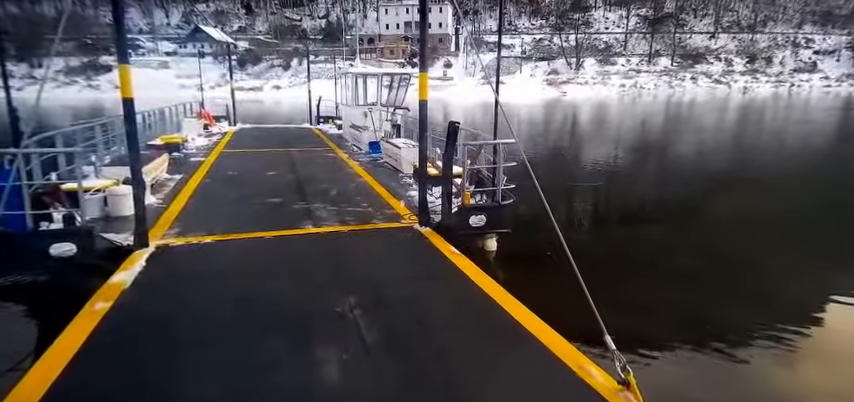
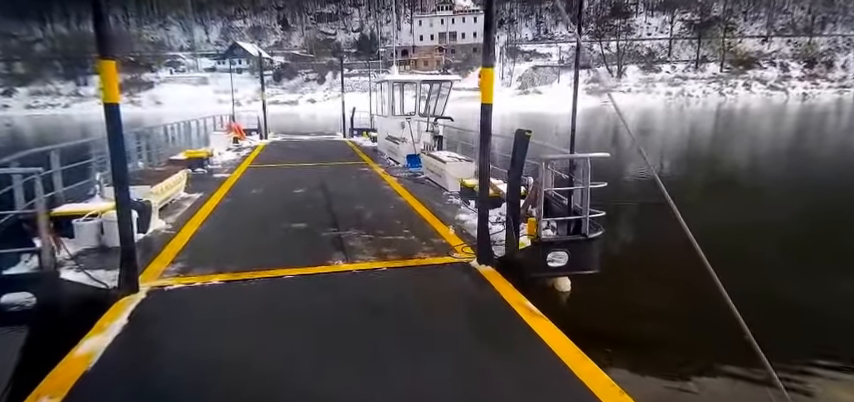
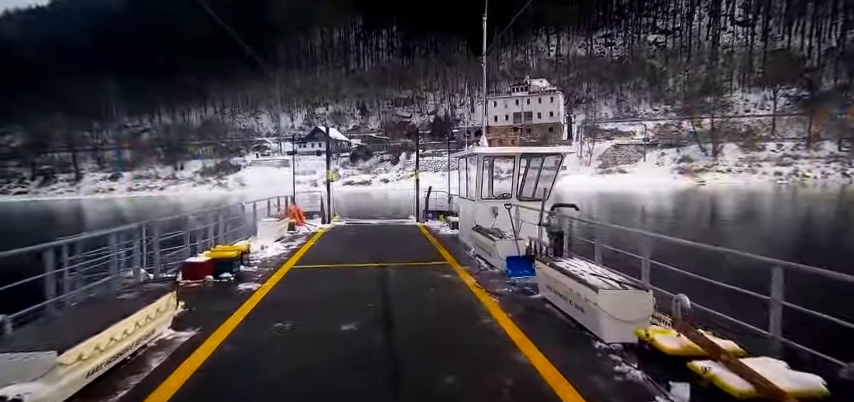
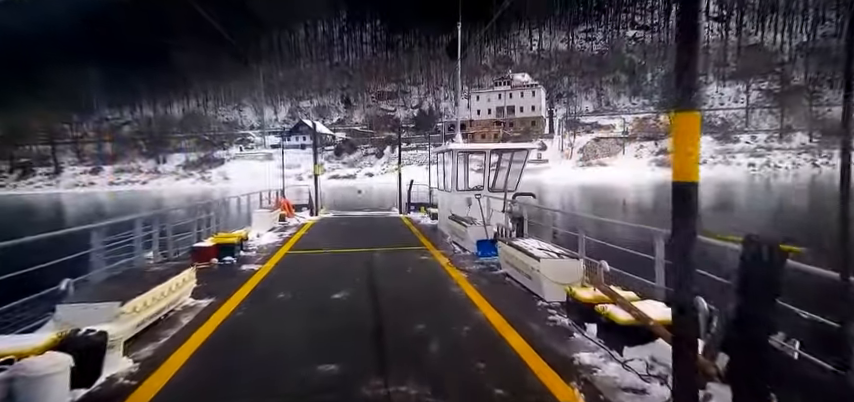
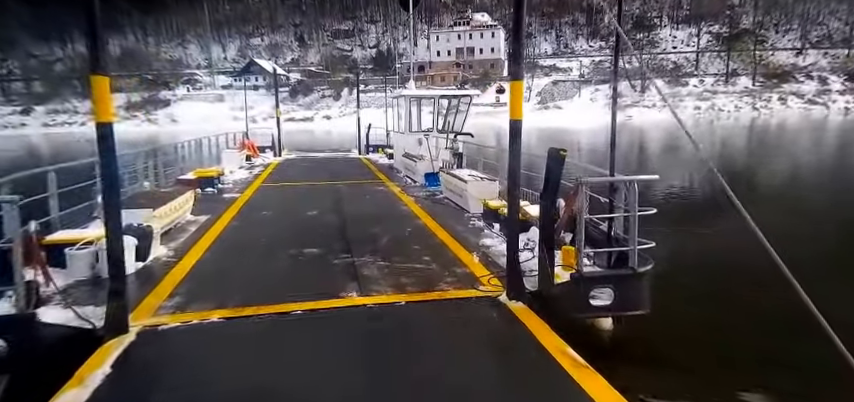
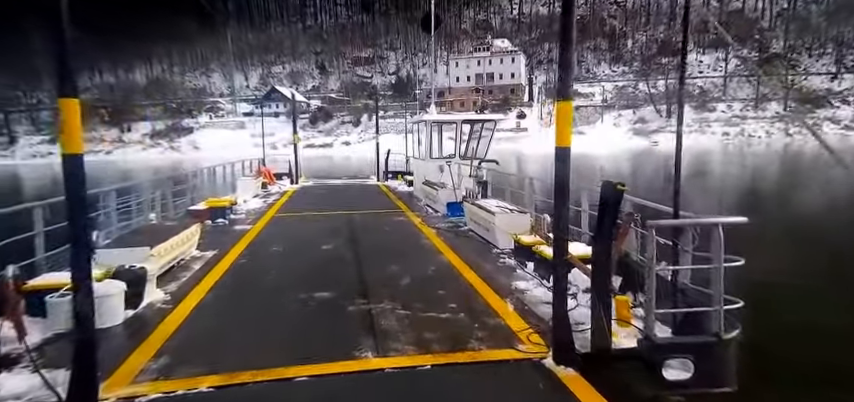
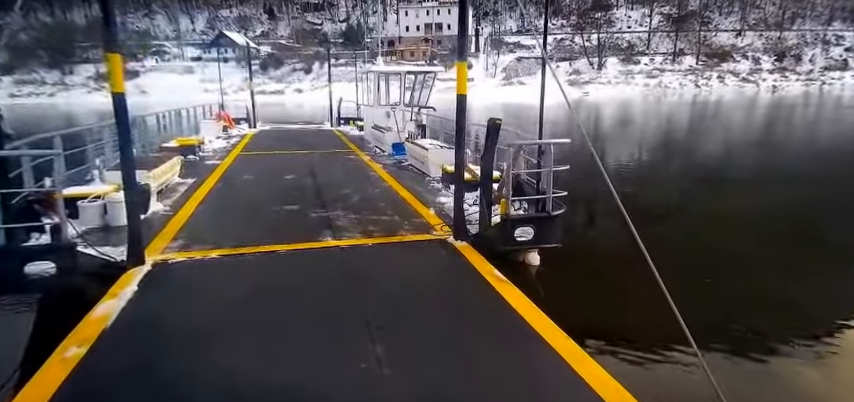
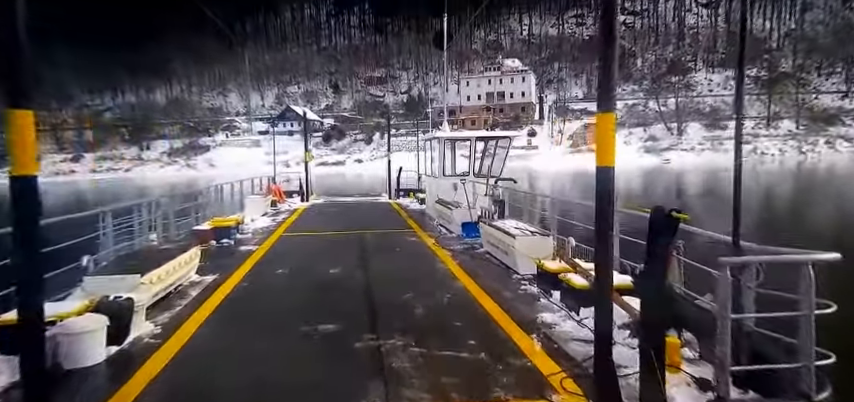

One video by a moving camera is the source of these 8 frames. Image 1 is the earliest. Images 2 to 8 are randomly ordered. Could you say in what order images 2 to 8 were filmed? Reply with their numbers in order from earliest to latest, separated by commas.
7, 2, 5, 6, 8, 4, 3
